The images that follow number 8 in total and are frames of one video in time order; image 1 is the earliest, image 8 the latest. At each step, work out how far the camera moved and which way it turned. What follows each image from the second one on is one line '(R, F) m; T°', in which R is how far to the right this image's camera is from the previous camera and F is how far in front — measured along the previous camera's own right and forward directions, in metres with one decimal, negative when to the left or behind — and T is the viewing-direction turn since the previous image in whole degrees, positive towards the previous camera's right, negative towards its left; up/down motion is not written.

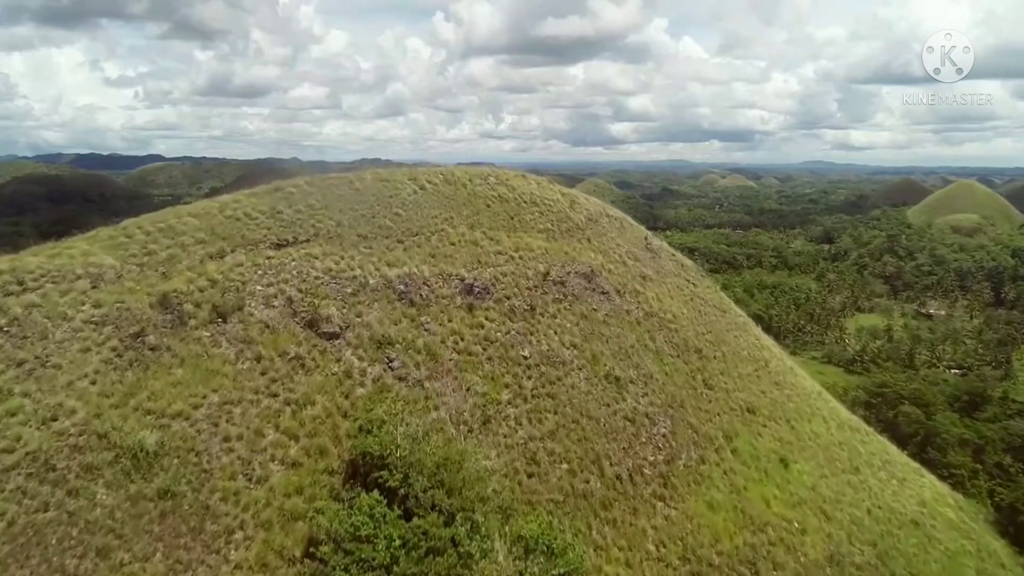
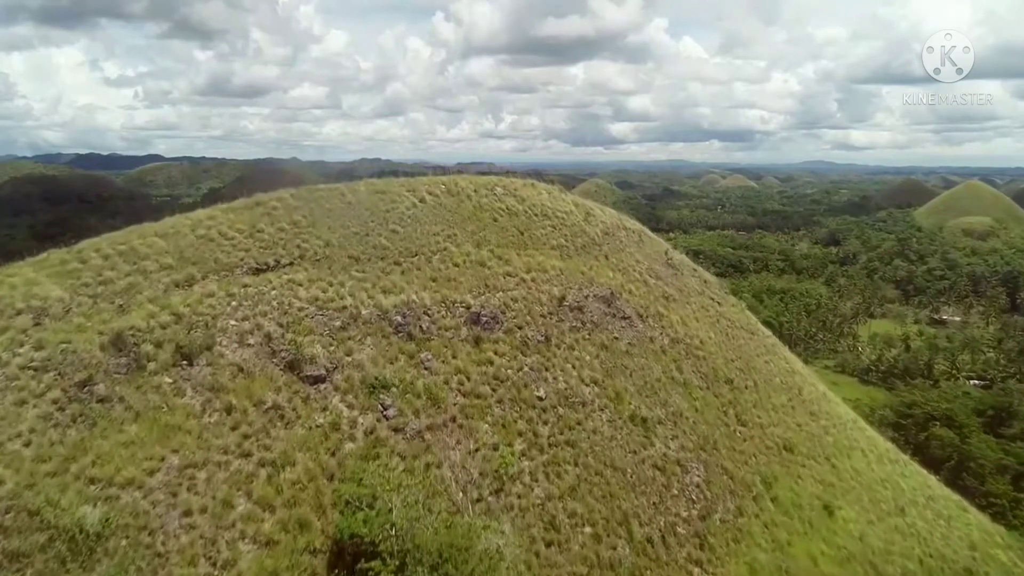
(-0.3, +2.3) m; 0°
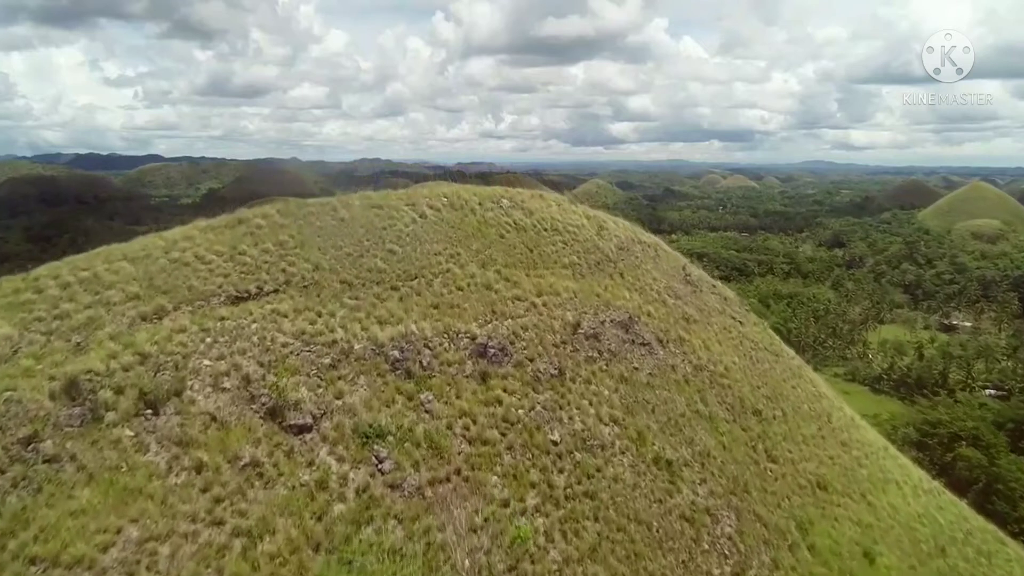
(-0.2, +1.7) m; 0°
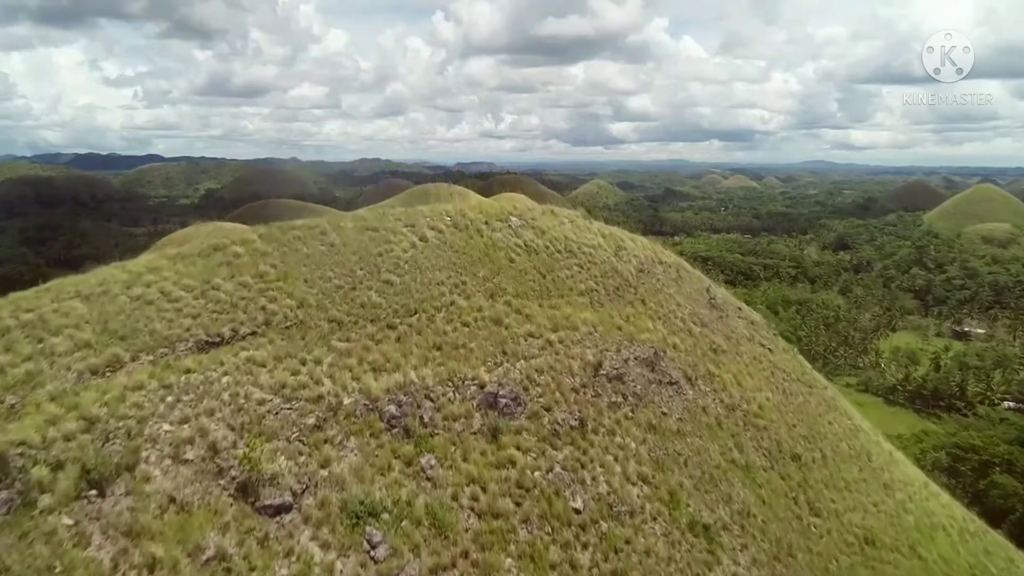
(-0.3, +2.0) m; 0°
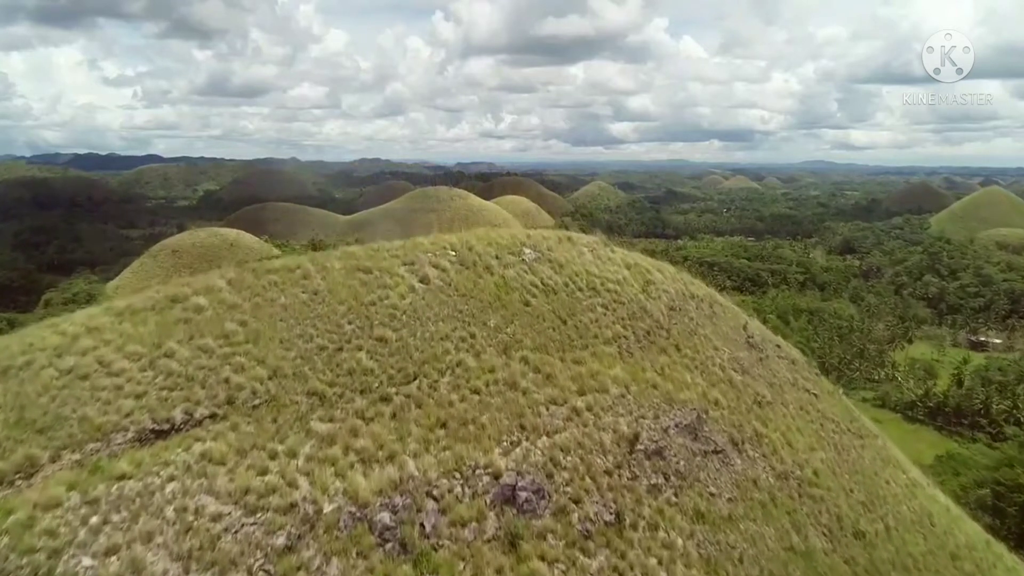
(-0.4, +2.5) m; 0°
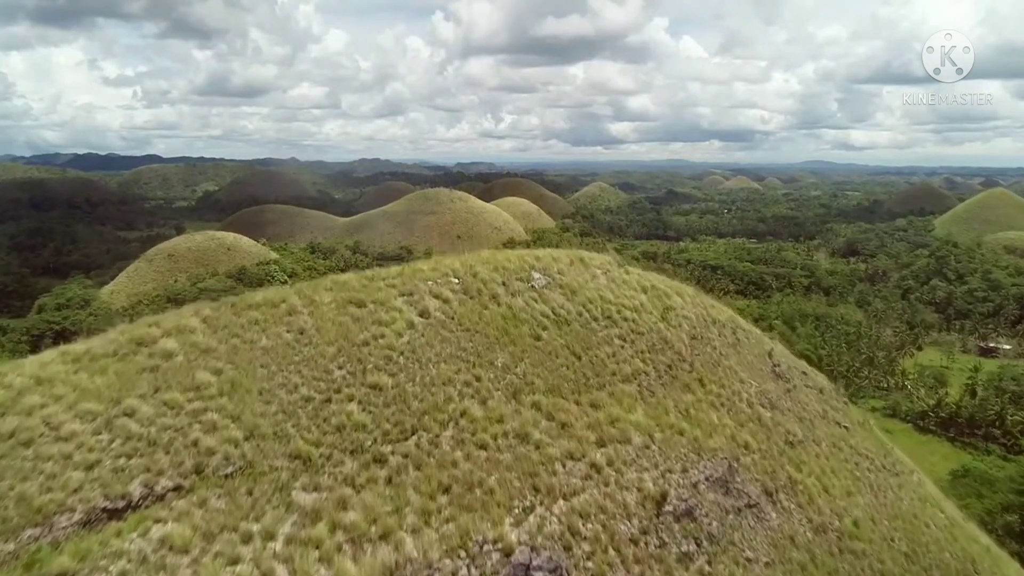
(-0.2, +1.4) m; 0°
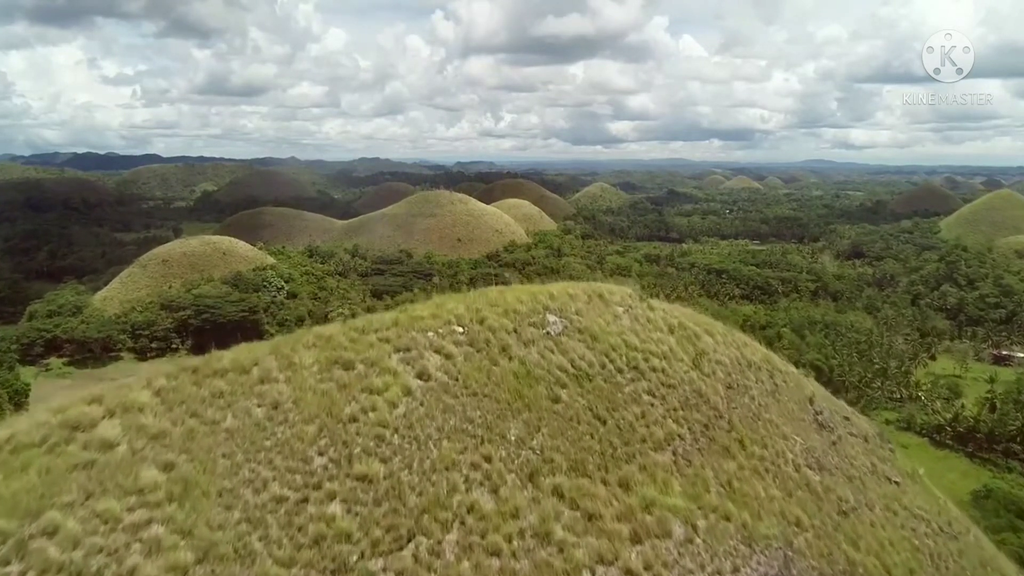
(-0.3, +1.9) m; 0°
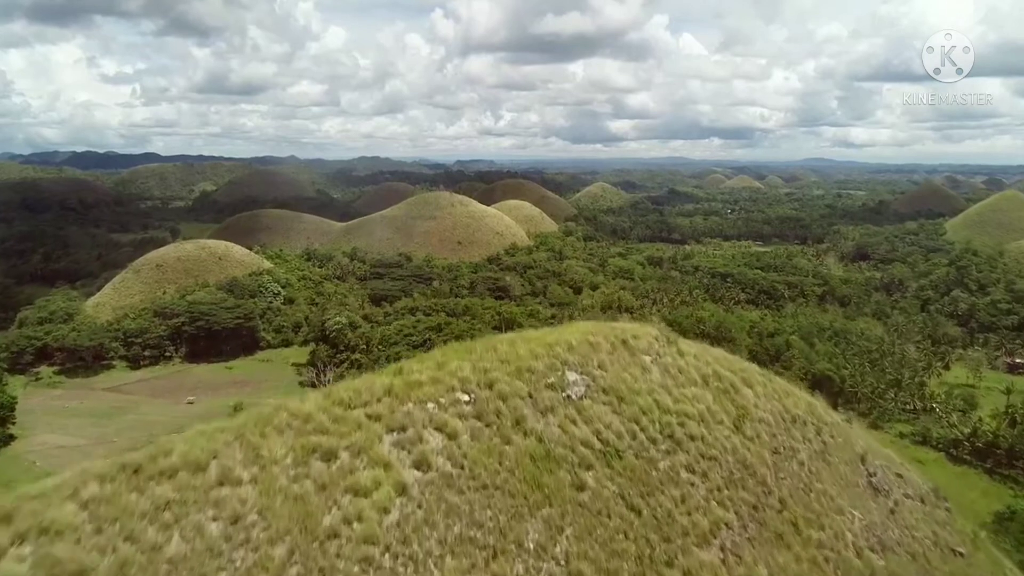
(-0.2, +1.9) m; 0°
